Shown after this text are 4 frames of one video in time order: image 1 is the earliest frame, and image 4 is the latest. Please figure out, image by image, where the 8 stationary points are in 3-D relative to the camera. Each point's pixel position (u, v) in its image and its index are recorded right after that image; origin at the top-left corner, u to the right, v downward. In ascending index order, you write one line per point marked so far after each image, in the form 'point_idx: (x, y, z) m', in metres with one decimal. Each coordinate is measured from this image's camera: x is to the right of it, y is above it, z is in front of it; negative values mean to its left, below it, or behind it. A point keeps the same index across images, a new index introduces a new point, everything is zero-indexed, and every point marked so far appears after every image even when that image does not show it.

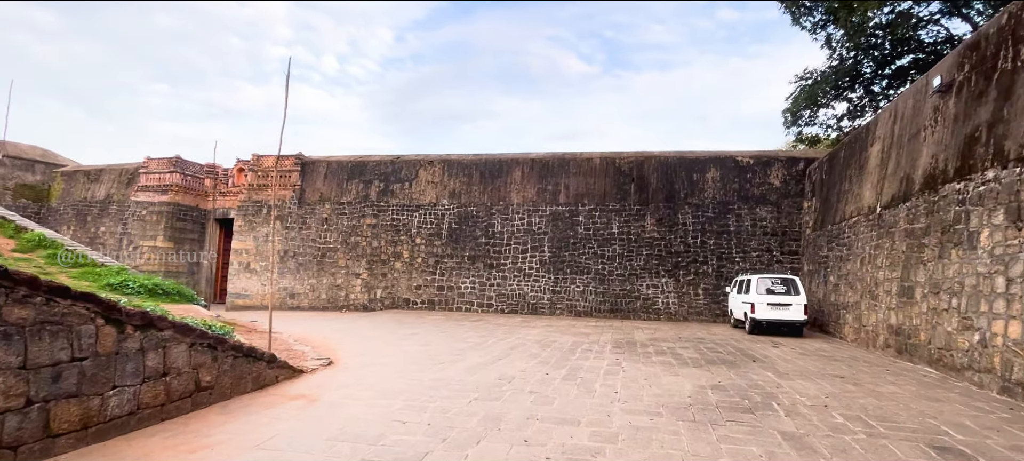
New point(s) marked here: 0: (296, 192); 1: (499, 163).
0: (-6.8, +1.2, +15.7) m
1: (-0.4, +2.0, +14.5) m
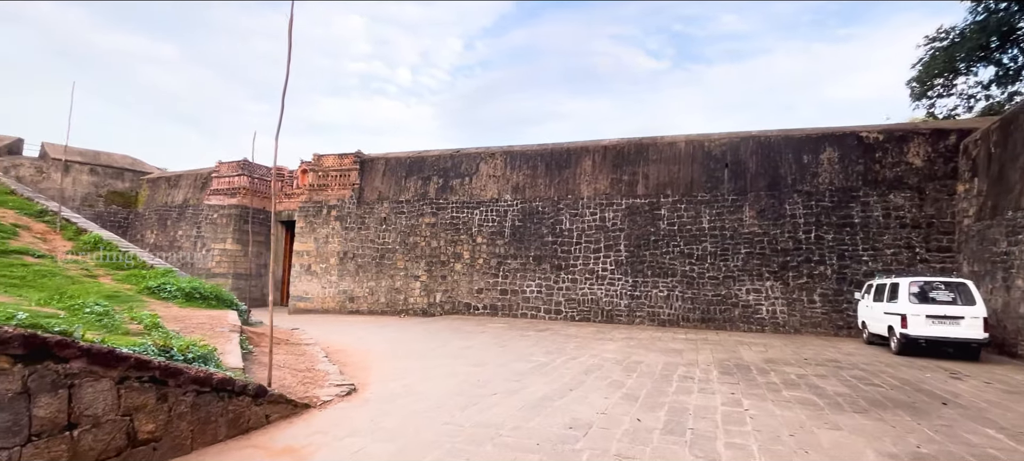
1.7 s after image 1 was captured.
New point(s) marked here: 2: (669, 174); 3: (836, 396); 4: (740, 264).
0: (-4.7, +1.2, +14.9) m
1: (+1.4, +2.0, +12.9) m
2: (+3.7, +1.3, +11.8) m
3: (+3.0, -1.5, +4.6) m
4: (+5.0, -0.7, +10.9) m
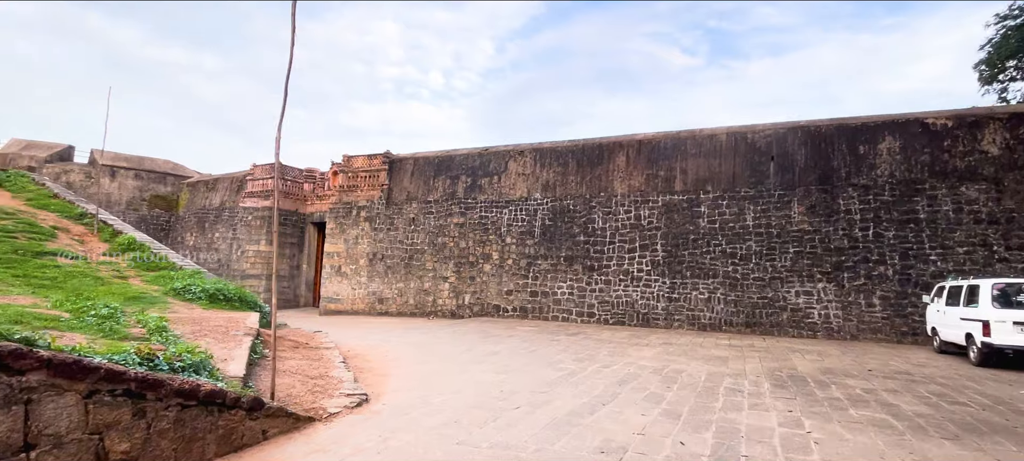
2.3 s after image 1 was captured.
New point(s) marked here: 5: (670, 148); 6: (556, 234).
0: (-3.8, +1.2, +14.8) m
1: (+2.2, +2.1, +12.4) m
2: (+4.4, +1.4, +11.1) m
3: (+3.2, -1.5, +4.0) m
4: (+5.6, -0.7, +10.1) m
5: (+3.7, +1.9, +11.6) m
6: (+1.1, -0.1, +12.4) m
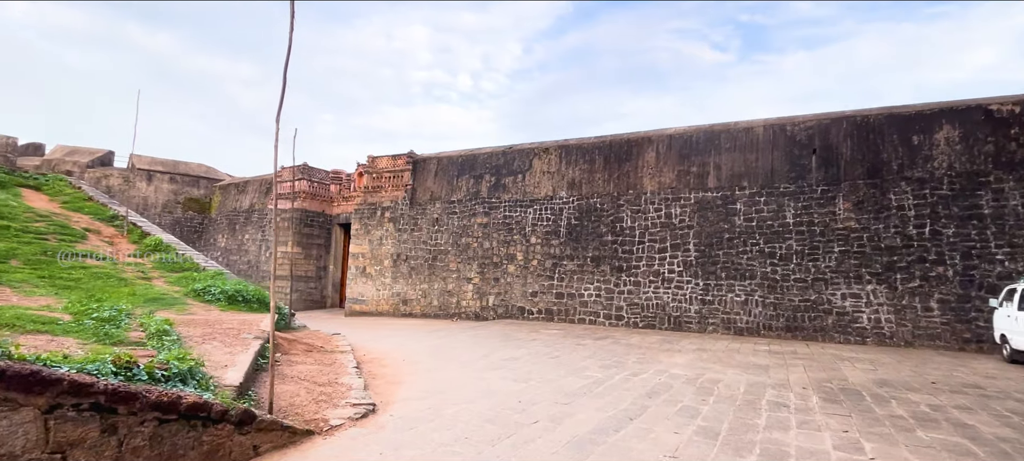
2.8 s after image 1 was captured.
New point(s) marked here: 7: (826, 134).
0: (-3.1, +1.2, +14.6) m
1: (+2.7, +2.1, +11.9) m
2: (+4.9, +1.4, +10.5) m
3: (+3.3, -1.5, +3.4) m
4: (+6.1, -0.6, +9.4) m
5: (+4.2, +1.9, +11.0) m
6: (+1.7, -0.1, +12.0) m
7: (+6.2, +1.9, +9.8) m
